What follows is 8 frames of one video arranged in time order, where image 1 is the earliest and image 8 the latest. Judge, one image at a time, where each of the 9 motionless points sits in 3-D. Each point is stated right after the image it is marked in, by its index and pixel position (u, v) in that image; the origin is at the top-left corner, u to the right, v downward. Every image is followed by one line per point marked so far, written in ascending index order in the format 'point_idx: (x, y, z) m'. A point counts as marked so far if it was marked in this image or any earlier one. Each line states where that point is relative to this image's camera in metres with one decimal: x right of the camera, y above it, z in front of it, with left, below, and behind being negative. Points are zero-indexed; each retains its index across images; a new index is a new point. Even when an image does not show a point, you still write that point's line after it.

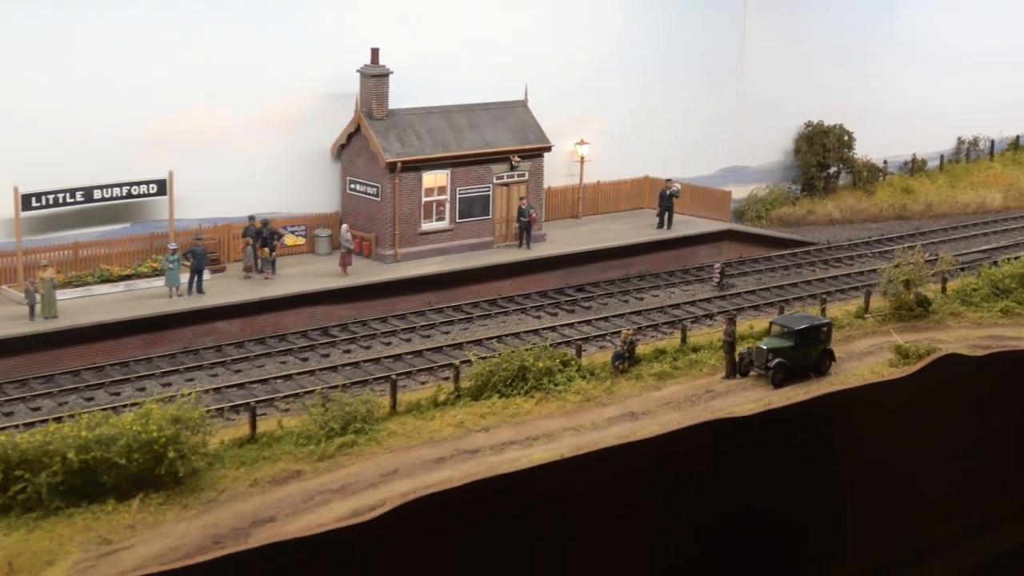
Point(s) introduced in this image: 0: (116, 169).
0: (-6.2, +2.1, +16.3) m
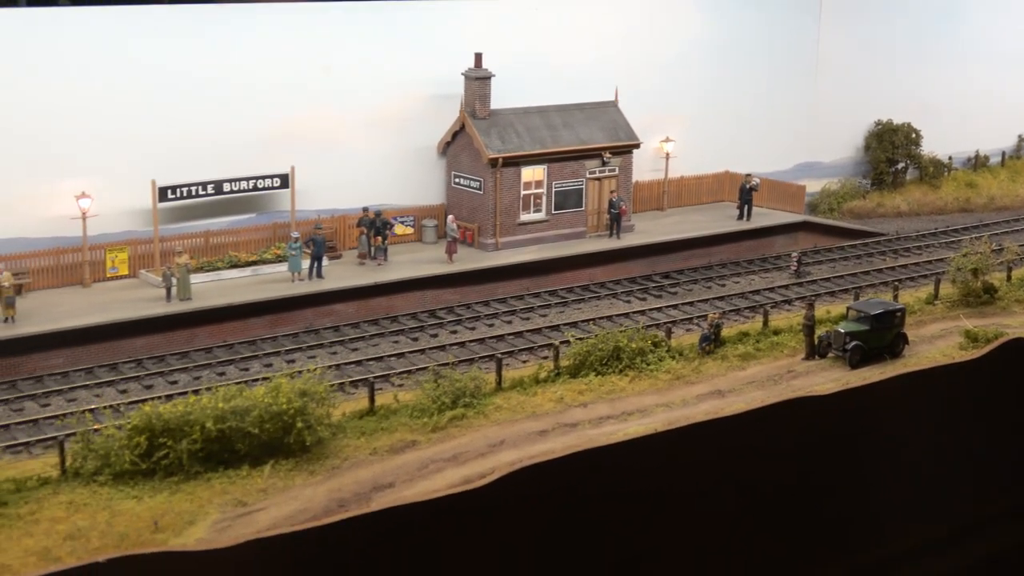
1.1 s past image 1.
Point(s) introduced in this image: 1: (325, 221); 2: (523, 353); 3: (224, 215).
0: (-4.6, +2.3, +17.5) m
1: (-3.3, +1.3, +18.2) m
2: (+0.2, -1.1, +16.1) m
3: (-5.0, +1.4, +17.9) m
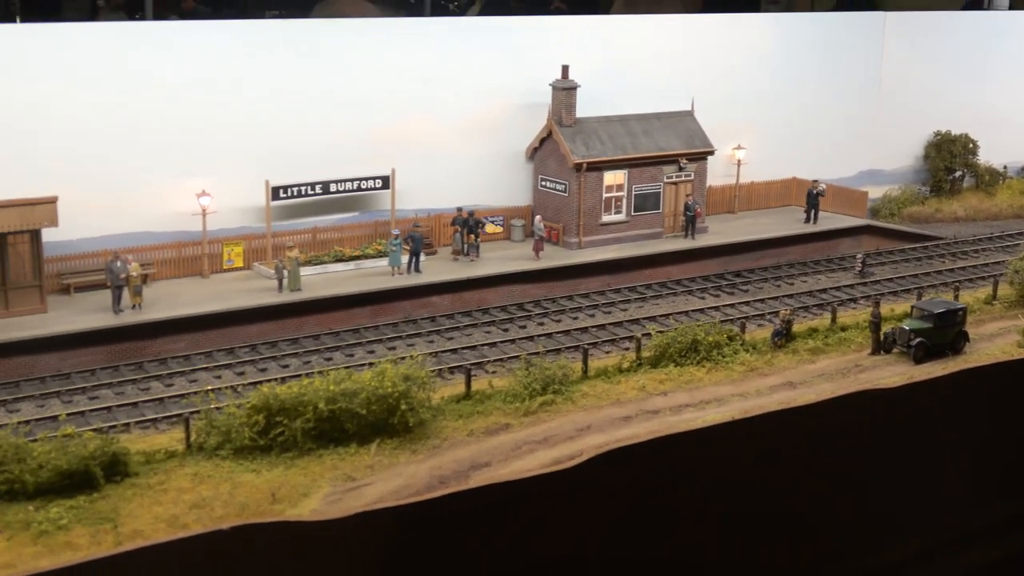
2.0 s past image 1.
0: (-3.0, +2.4, +18.7) m
1: (-1.7, +1.4, +19.4) m
2: (+1.7, -1.0, +17.2) m
3: (-3.4, +1.5, +19.1) m
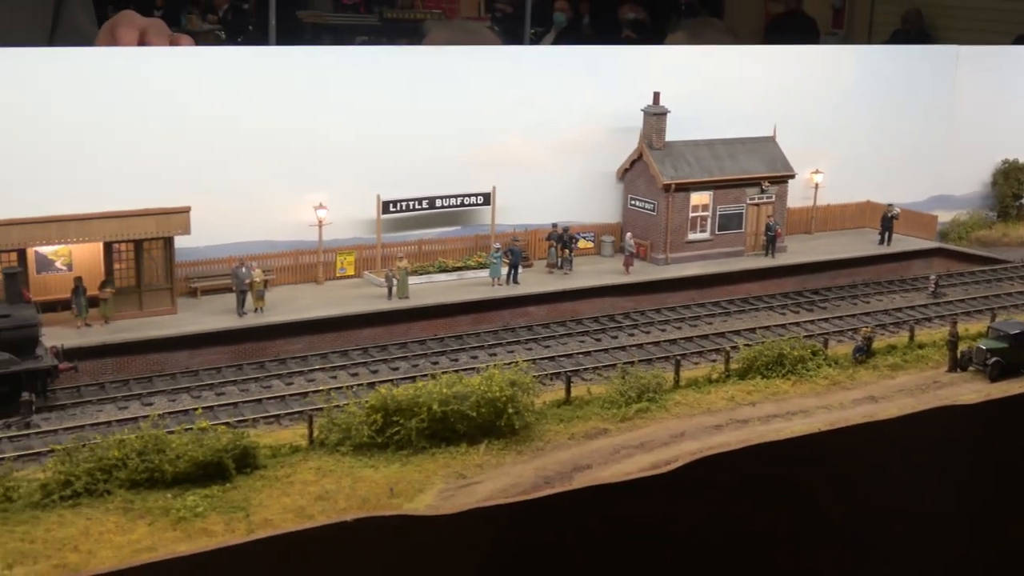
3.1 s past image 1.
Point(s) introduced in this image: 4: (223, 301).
0: (-1.1, +2.2, +19.8) m
1: (+0.2, +1.2, +20.4) m
2: (+3.5, -1.3, +18.1) m
3: (-1.5, +1.3, +20.2) m
4: (-5.7, -0.3, +19.1) m
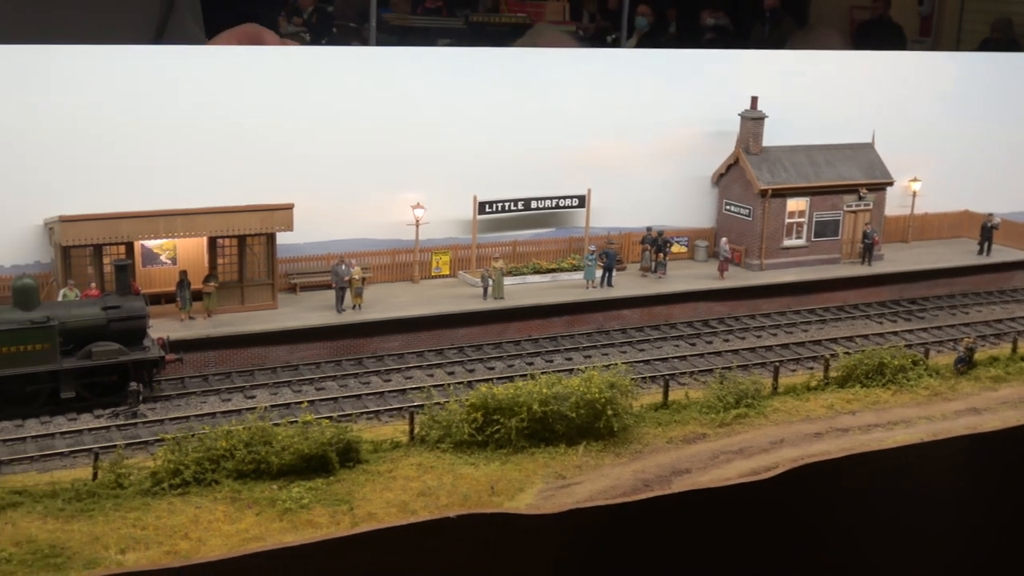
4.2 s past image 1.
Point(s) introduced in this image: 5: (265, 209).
0: (+0.9, +2.1, +19.8) m
1: (+2.2, +1.1, +20.4) m
2: (+5.3, -1.4, +17.9) m
3: (+0.4, +1.3, +20.2) m
4: (-3.8, -0.2, +19.3) m
5: (-4.7, +1.5, +18.0) m
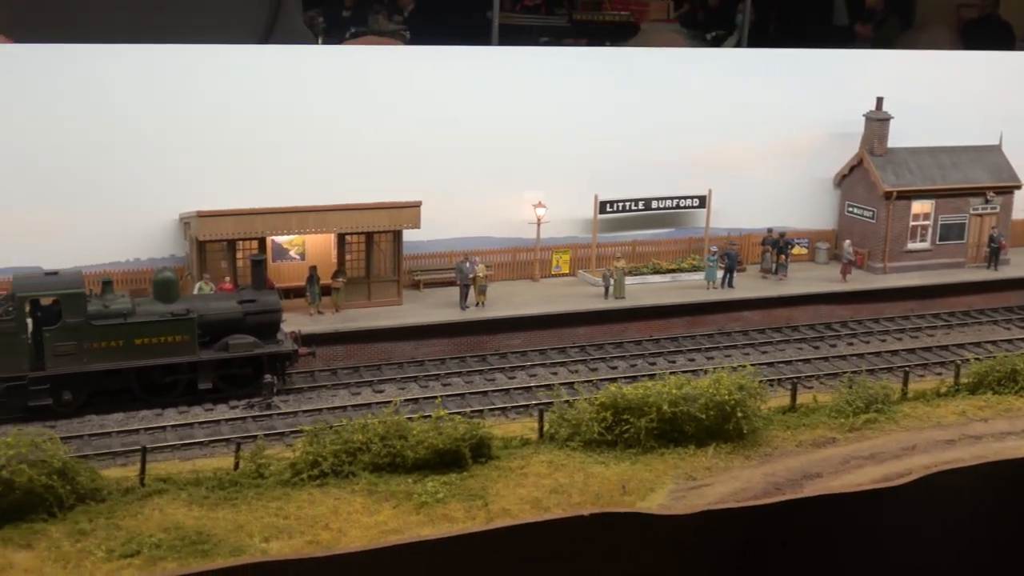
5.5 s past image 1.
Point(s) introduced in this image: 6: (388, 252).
0: (+3.4, +2.1, +19.8) m
1: (+4.7, +1.1, +20.3) m
2: (+7.7, -1.5, +17.7) m
3: (+2.9, +1.3, +20.2) m
4: (-1.4, -0.2, +19.5) m
5: (-2.3, +1.6, +18.3) m
6: (-2.5, +0.7, +18.9) m
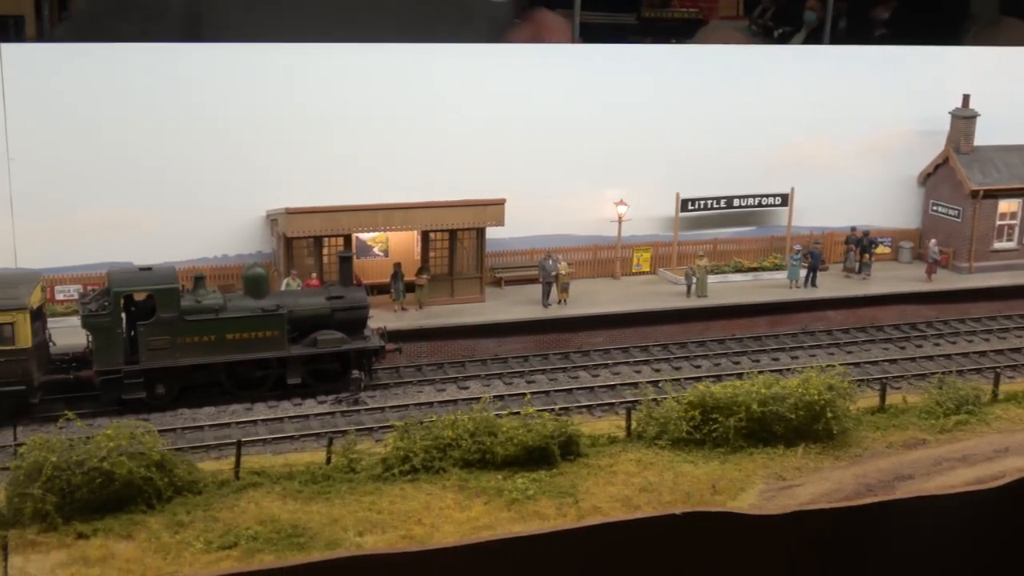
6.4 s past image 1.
0: (+5.0, +2.2, +19.7) m
1: (+6.4, +1.1, +20.2) m
2: (+9.2, -1.5, +17.5) m
3: (+4.6, +1.3, +20.1) m
4: (+0.2, -0.1, +19.6) m
5: (-0.7, +1.6, +18.4) m
6: (-0.9, +0.8, +19.0) m
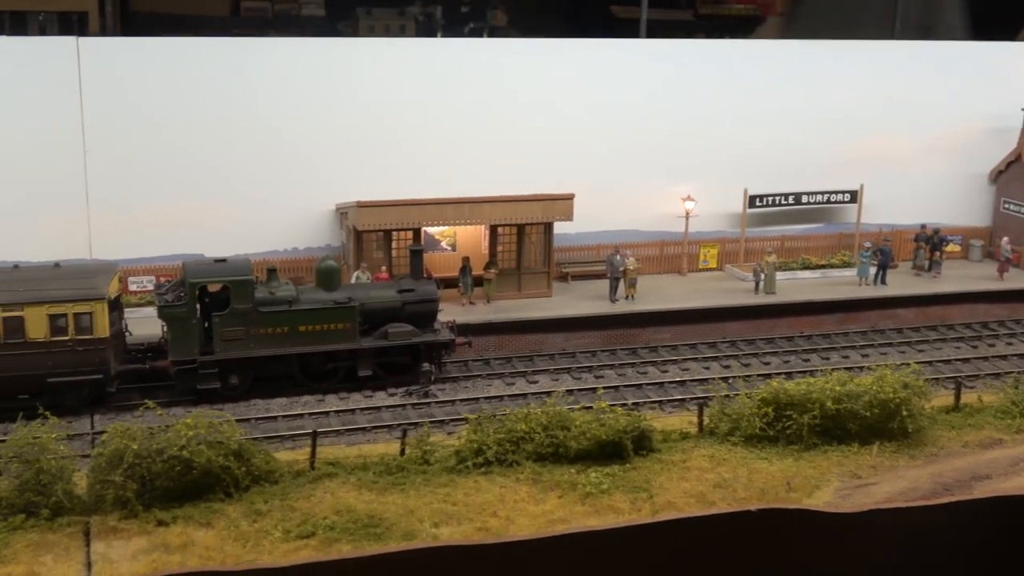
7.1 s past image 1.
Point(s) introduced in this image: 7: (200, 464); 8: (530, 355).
0: (+6.4, +2.2, +19.6) m
1: (+7.7, +1.1, +20.0) m
2: (+10.5, -1.5, +17.2) m
3: (+6.0, +1.4, +20.0) m
4: (+1.6, 0.0, +19.6) m
5: (+0.7, +1.7, +18.4) m
6: (+0.5, +0.9, +19.0) m
7: (-4.2, -2.4, +13.1) m
8: (+0.3, -1.3, +18.2) m
